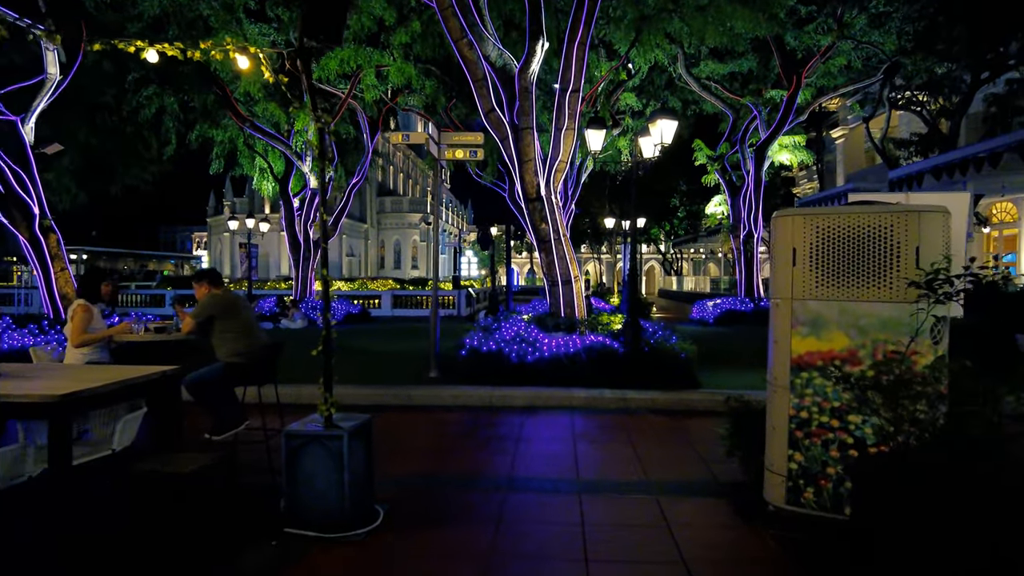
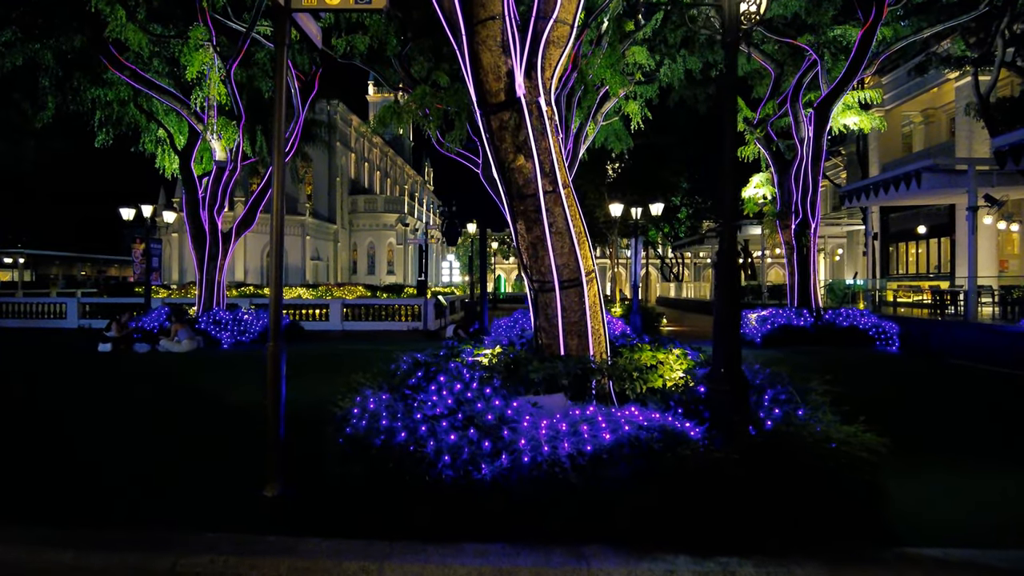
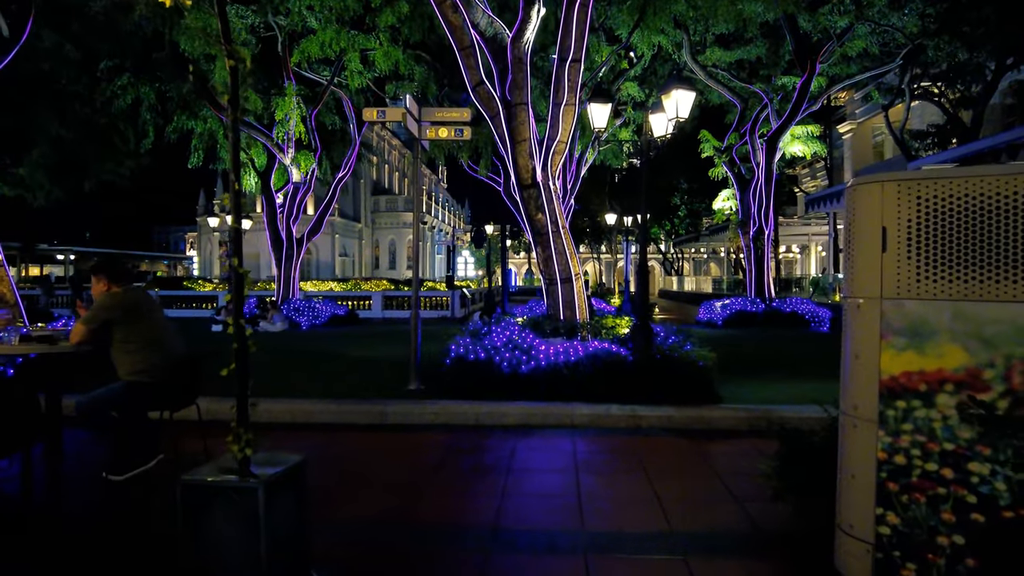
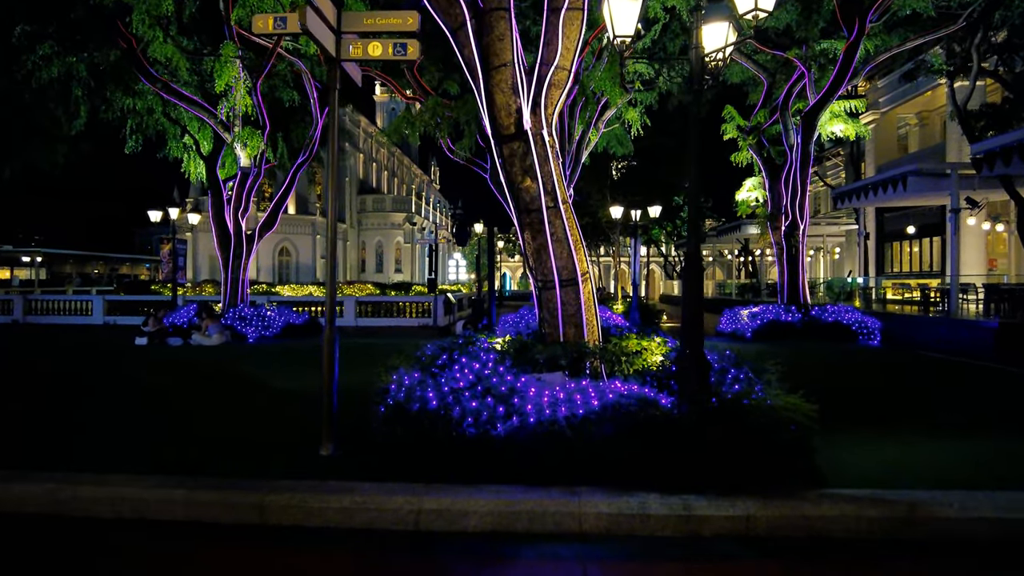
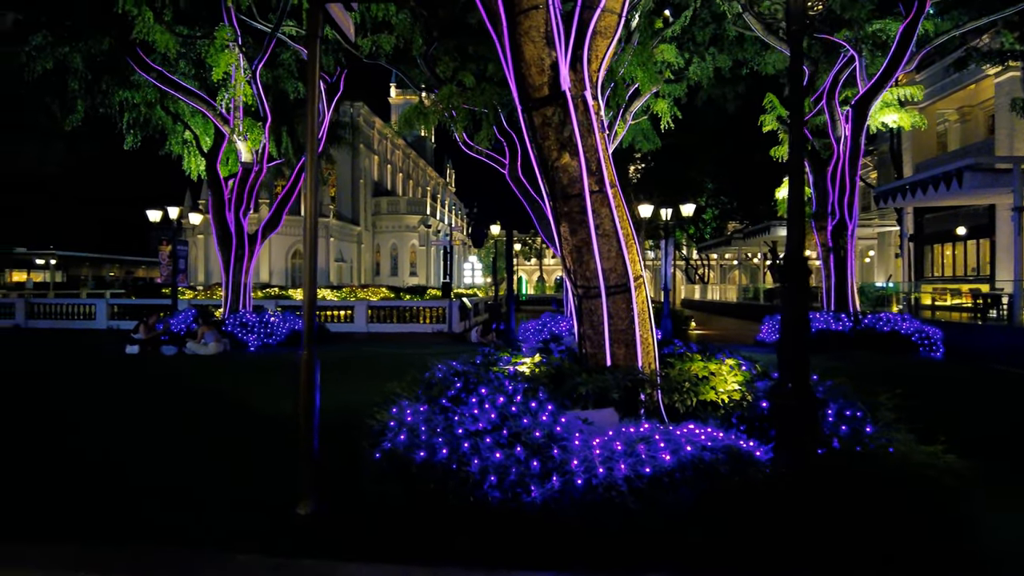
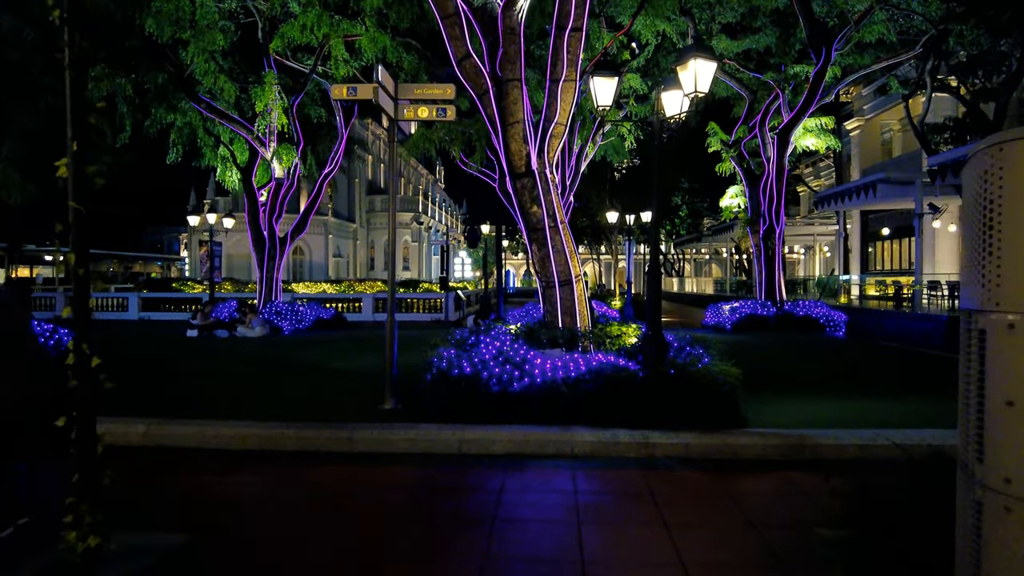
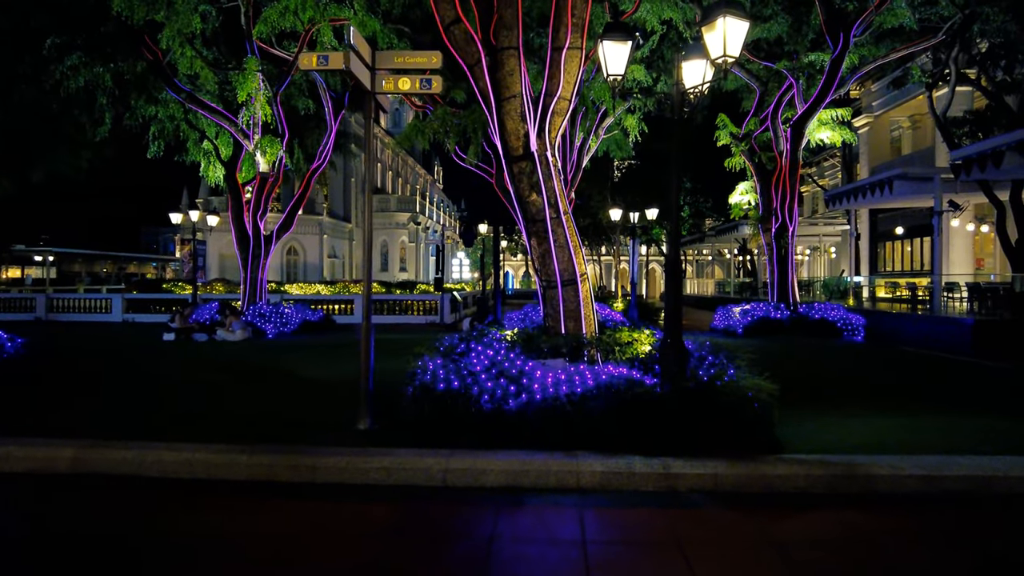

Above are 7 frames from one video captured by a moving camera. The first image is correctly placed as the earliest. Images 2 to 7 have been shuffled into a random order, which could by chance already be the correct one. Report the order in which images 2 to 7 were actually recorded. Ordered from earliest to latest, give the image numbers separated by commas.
3, 6, 7, 4, 2, 5
